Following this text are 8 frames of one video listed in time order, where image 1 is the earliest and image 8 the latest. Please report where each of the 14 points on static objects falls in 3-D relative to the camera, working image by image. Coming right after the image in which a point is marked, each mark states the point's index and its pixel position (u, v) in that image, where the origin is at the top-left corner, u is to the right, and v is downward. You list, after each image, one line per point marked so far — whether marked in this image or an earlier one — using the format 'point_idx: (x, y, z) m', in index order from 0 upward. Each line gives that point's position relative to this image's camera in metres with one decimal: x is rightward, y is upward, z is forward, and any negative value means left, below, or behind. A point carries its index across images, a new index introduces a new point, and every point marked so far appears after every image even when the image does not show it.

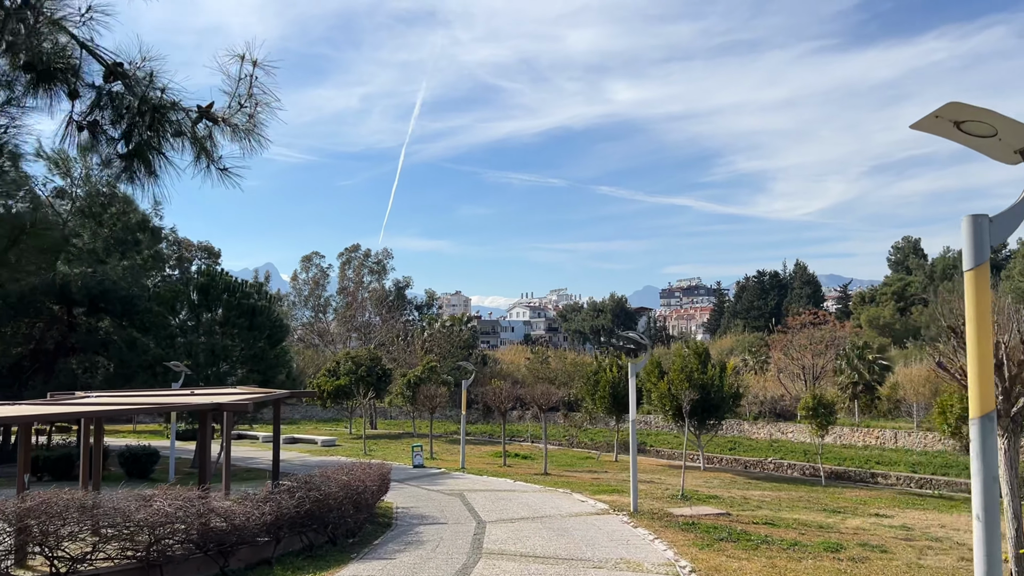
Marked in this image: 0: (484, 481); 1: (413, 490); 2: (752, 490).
0: (-0.5, -4.1, +17.8) m
1: (-2.0, -4.0, +16.7) m
2: (+4.9, -4.1, +17.1) m
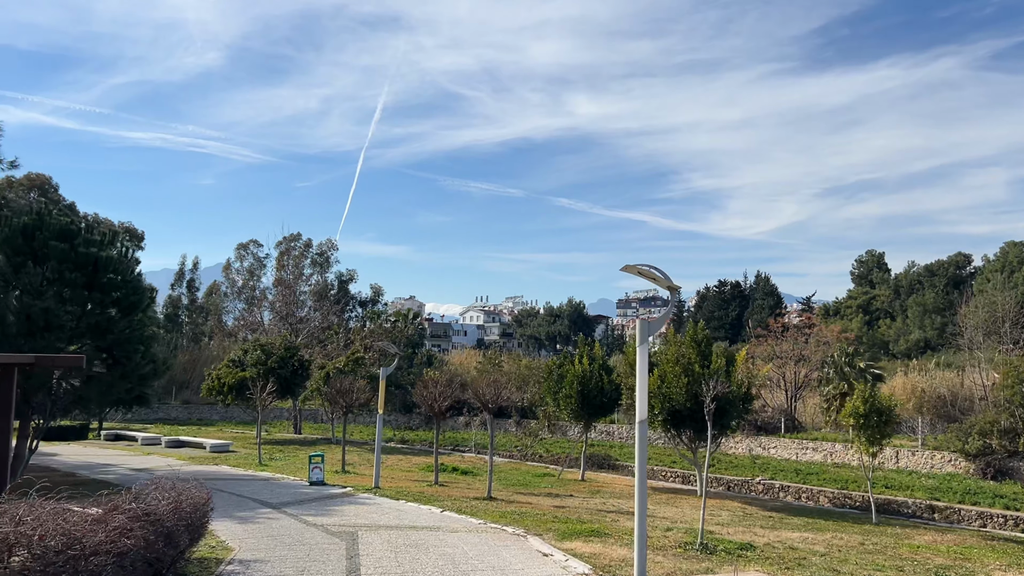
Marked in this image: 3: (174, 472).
0: (-1.6, -3.2, +12.3) m
1: (-3.0, -3.1, +11.0) m
2: (+3.8, -3.4, +11.8) m
3: (-7.2, -4.0, +18.1) m
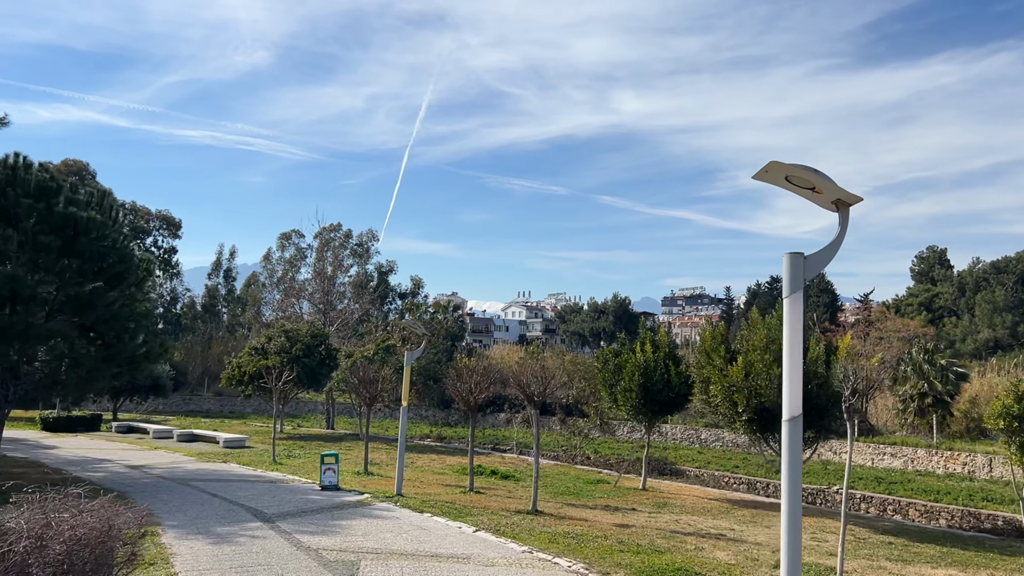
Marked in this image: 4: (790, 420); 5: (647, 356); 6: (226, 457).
0: (-1.0, -2.8, +9.7) m
1: (-2.5, -2.6, +8.6) m
2: (+4.4, -3.0, +9.0) m
3: (-6.3, -3.4, +15.8) m
4: (+1.4, -0.7, +4.3) m
5: (+2.4, -1.2, +15.0) m
6: (-6.5, -3.8, +19.3) m
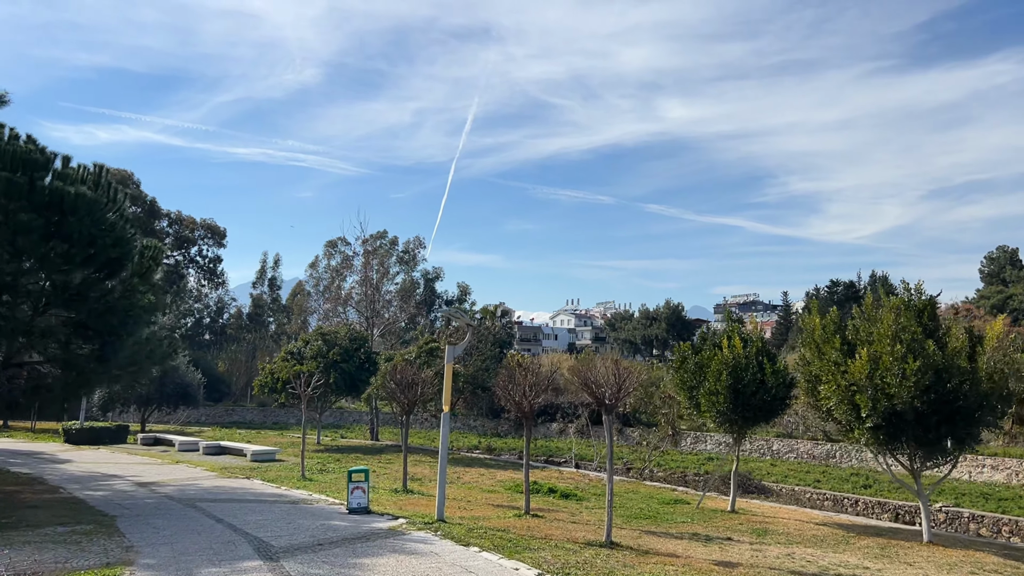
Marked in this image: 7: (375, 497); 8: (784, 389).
0: (-0.3, -2.5, +7.4) m
1: (-1.9, -2.3, +6.4) m
2: (+5.0, -2.6, +6.4) m
3: (-5.3, -3.3, +13.8) m
4: (+1.7, -0.3, +1.9) m
5: (+3.3, -1.0, +12.5) m
6: (-5.3, -3.7, +17.2) m
7: (-2.1, -3.3, +13.1) m
8: (+4.0, -1.5, +12.5) m
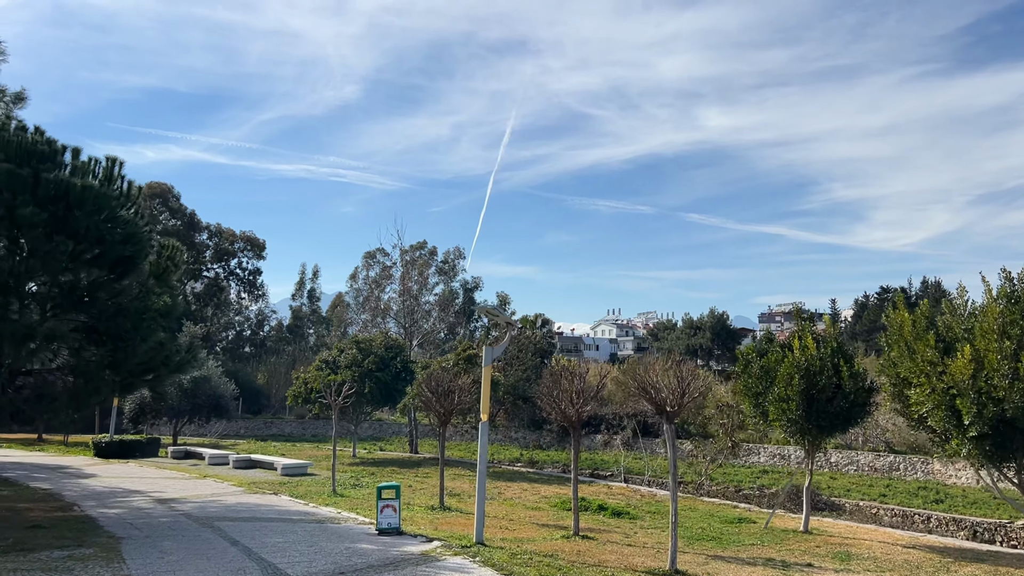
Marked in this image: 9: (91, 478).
0: (0.0, -2.4, +6.2) m
1: (-1.6, -2.2, +5.3) m
2: (+5.3, -2.4, +5.0) m
3: (-4.6, -3.3, +12.9) m
4: (+1.8, -0.1, +0.7) m
5: (+3.9, -0.9, +11.2) m
6: (-4.4, -3.8, +16.3) m
7: (-1.5, -3.2, +12.0) m
8: (+4.6, -1.4, +11.1) m
9: (-8.5, -3.8, +17.0) m
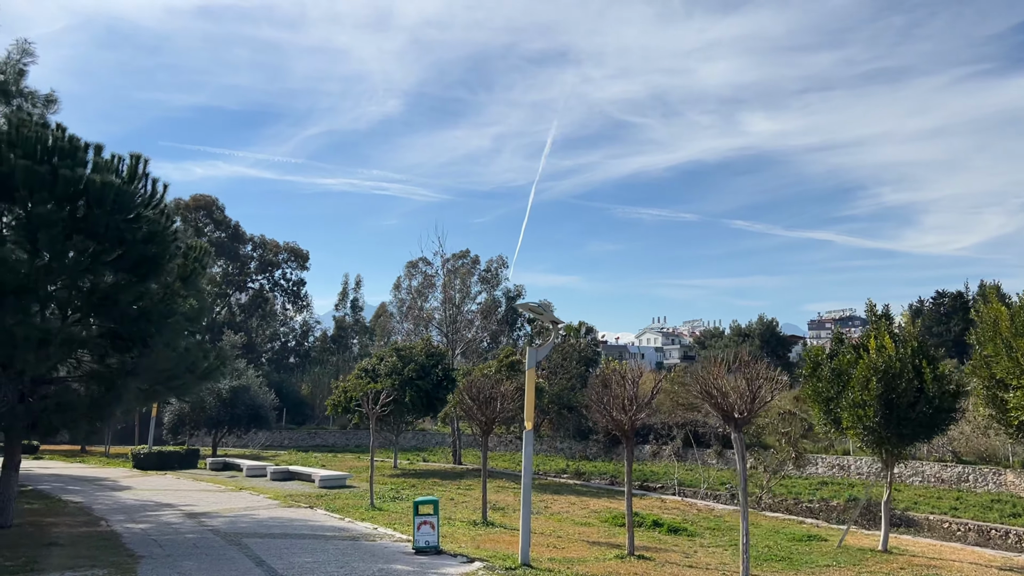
0: (+0.4, -2.3, +5.4) m
1: (-1.3, -2.1, +4.5) m
2: (+5.6, -2.3, +3.8) m
3: (-4.0, -3.4, +12.2) m
4: (+1.8, +0.1, -0.2) m
5: (+4.5, -0.8, +10.1) m
6: (-3.6, -3.9, +15.6) m
7: (-0.9, -3.2, +11.2) m
8: (+5.2, -1.3, +10.0) m
9: (-7.6, -4.0, +16.5) m
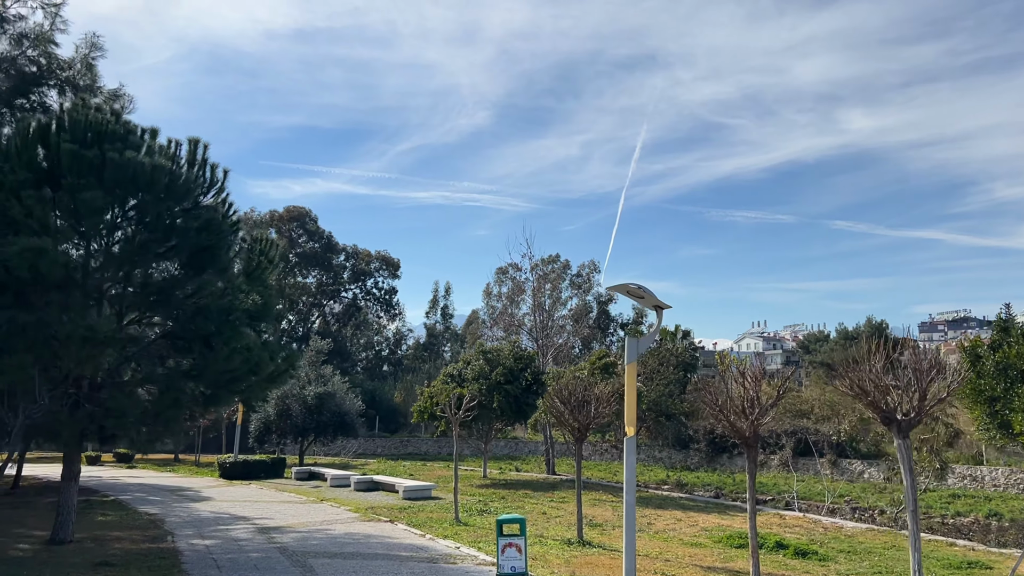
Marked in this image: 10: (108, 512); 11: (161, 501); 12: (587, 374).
0: (+0.9, -2.0, +4.0) m
1: (-0.9, -1.9, +3.2) m
2: (+5.9, -1.9, +1.9) m
3: (-2.7, -3.3, +11.2) m
4: (+1.7, +0.4, -1.8) m
5: (+5.5, -0.5, +8.3) m
6: (-1.9, -3.8, +14.5) m
7: (+0.3, -3.1, +9.9) m
8: (+6.1, -1.1, +8.0) m
9: (-5.8, -4.0, +15.9) m
10: (-6.7, -3.7, +14.0) m
11: (-6.5, -3.9, +15.6) m
12: (+1.6, -1.9, +18.1) m
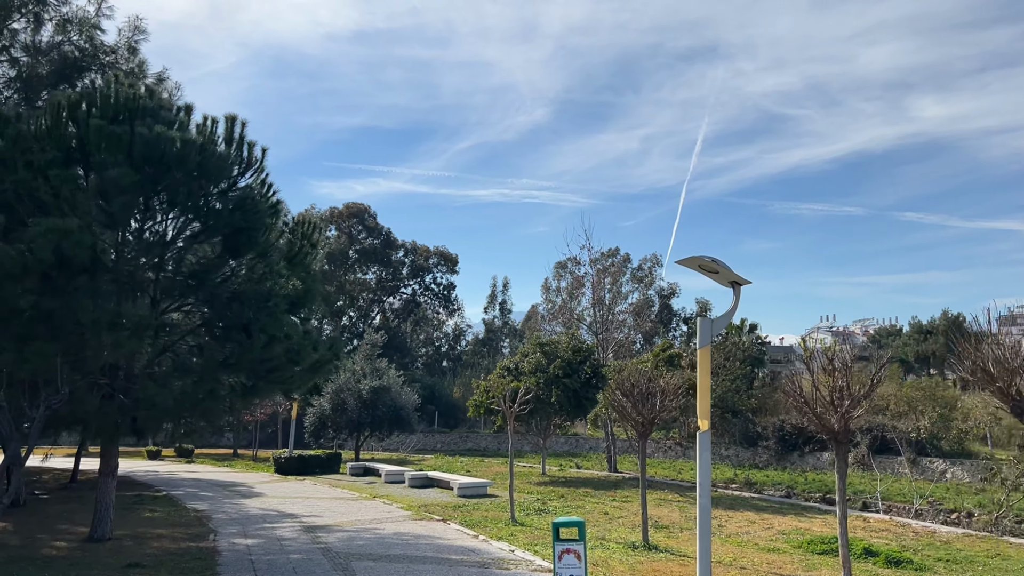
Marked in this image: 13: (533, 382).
0: (+1.1, -1.9, +3.1) m
1: (-0.7, -1.8, +2.5) m
2: (+5.9, -1.7, +0.7) m
3: (-1.9, -3.1, +10.6) m
4: (+1.5, +0.6, -2.7) m
5: (+5.9, -0.3, +7.1) m
6: (-0.9, -3.6, +13.8) m
7: (+0.9, -2.9, +9.0) m
8: (+6.6, -0.8, +6.8) m
9: (-4.7, -3.8, +15.5) m
10: (-5.7, -3.5, +13.6) m
11: (-5.5, -3.8, +15.3) m
12: (+2.8, -1.6, +17.2) m
13: (+0.5, -2.2, +19.4) m
